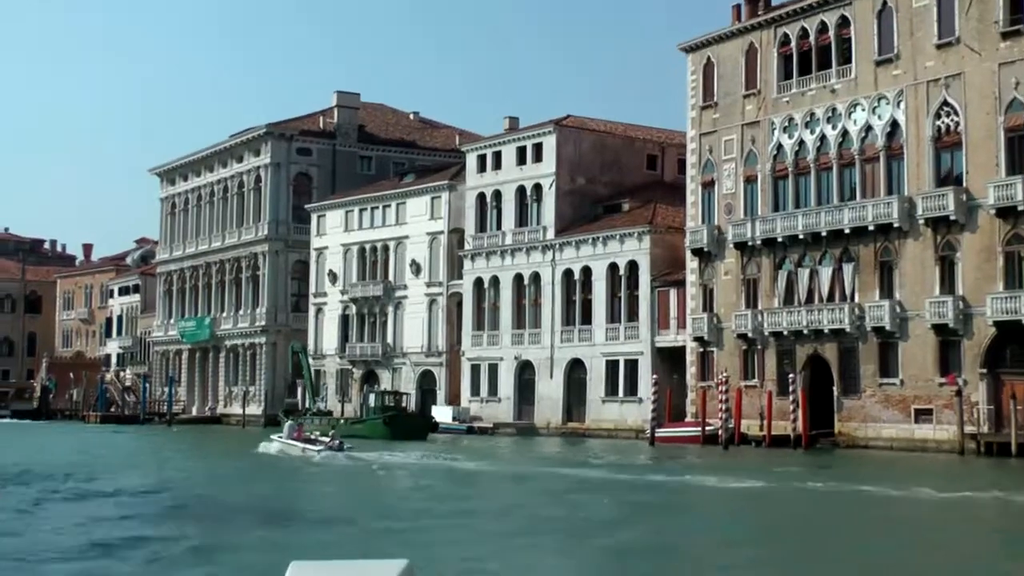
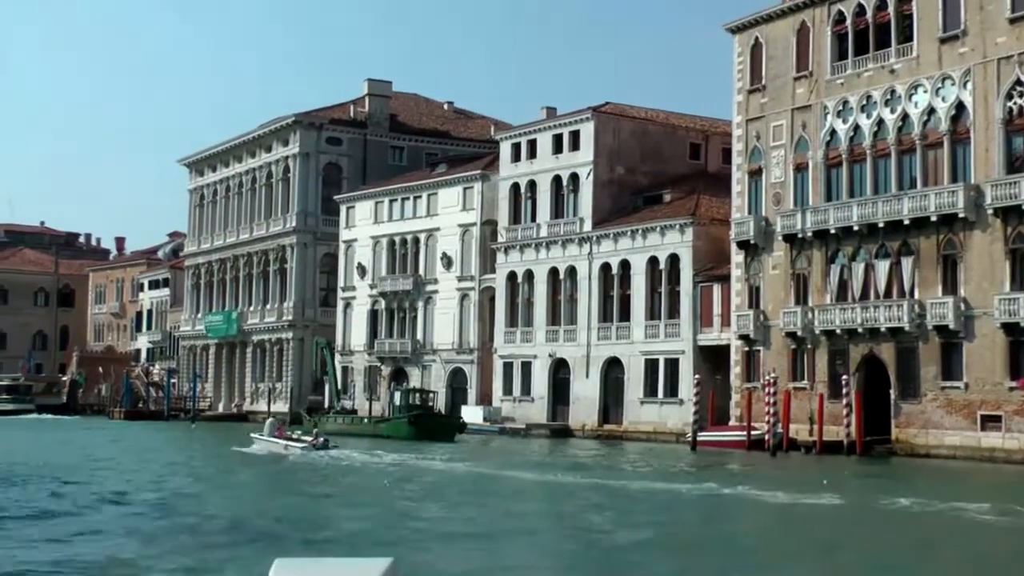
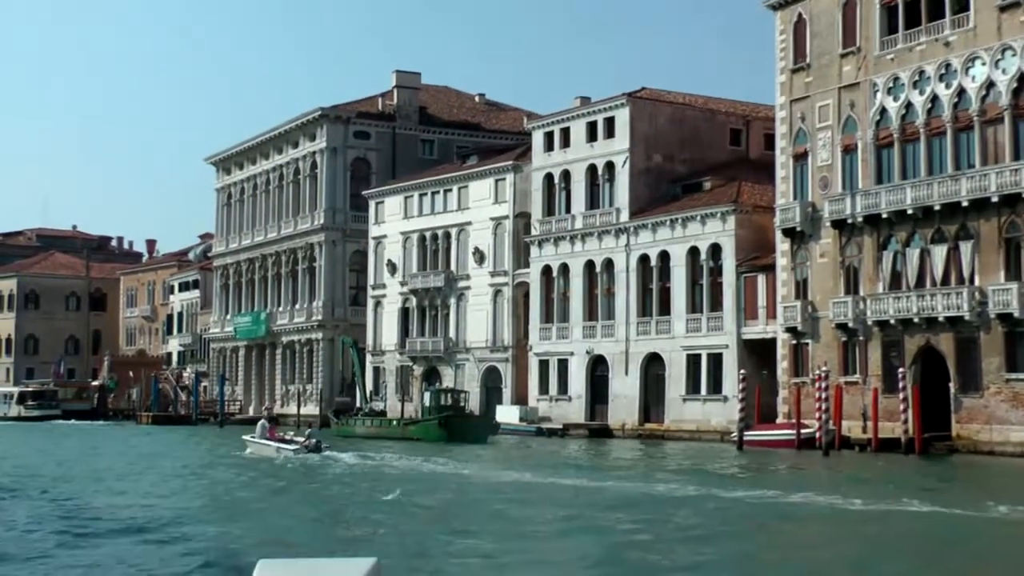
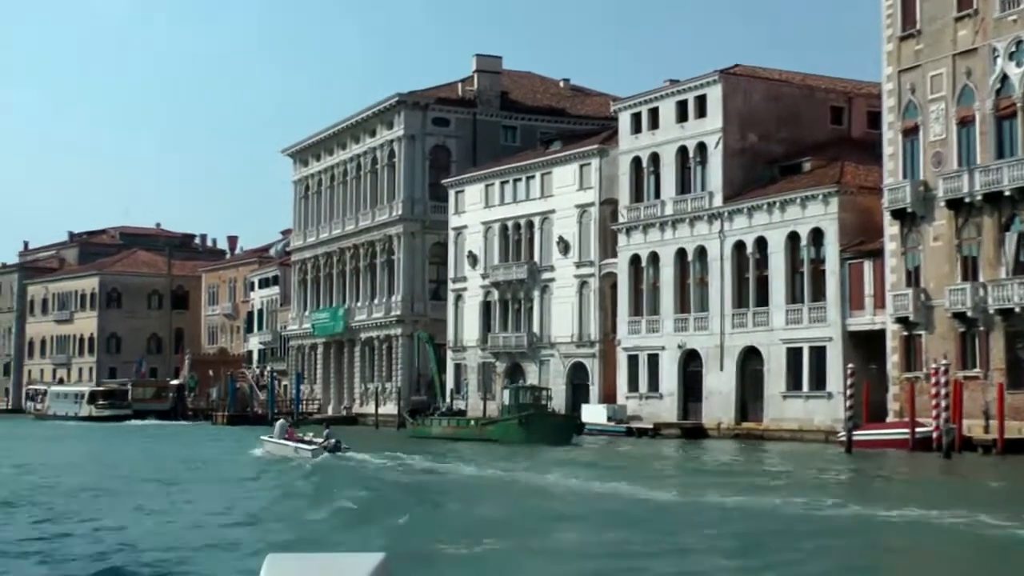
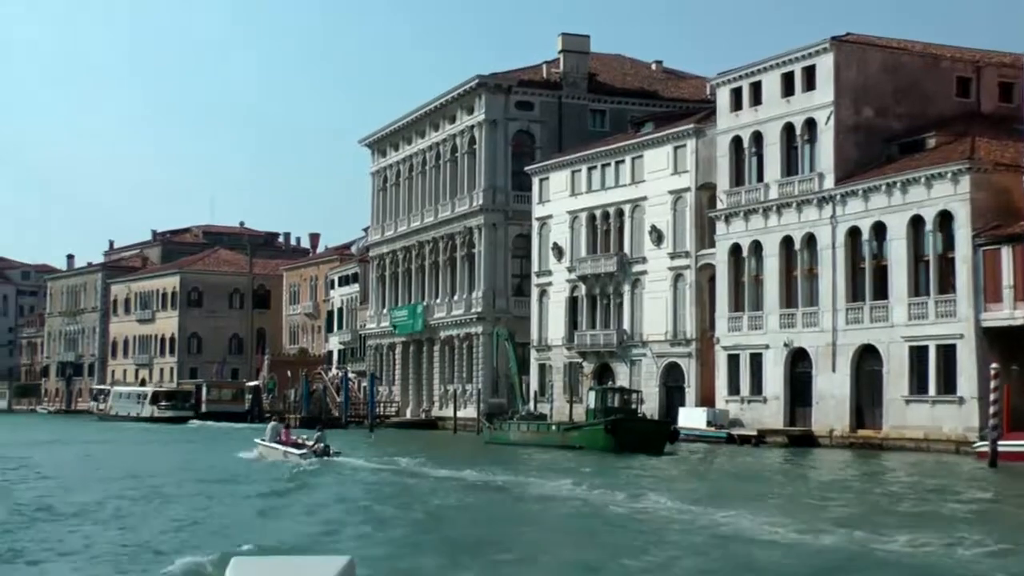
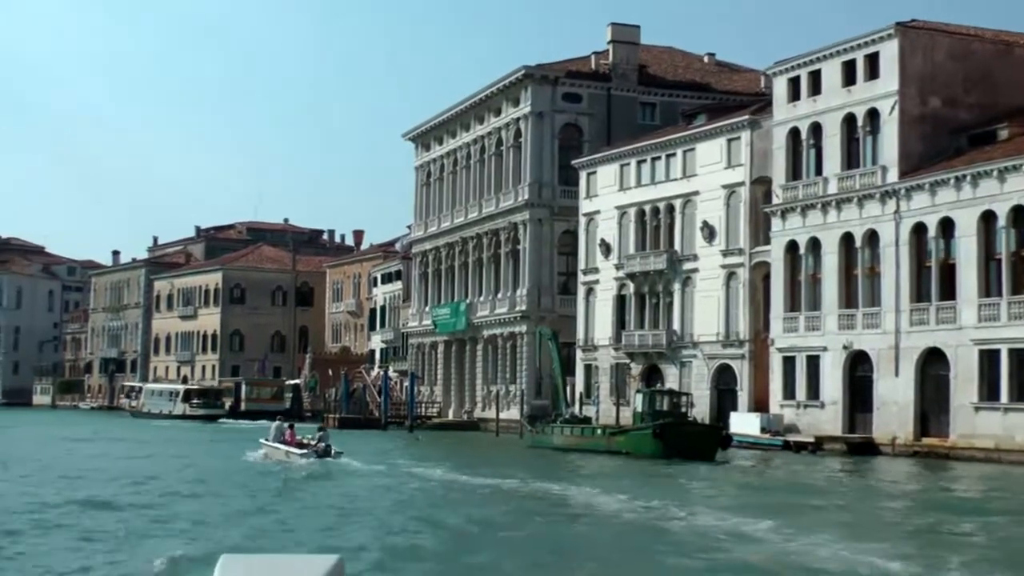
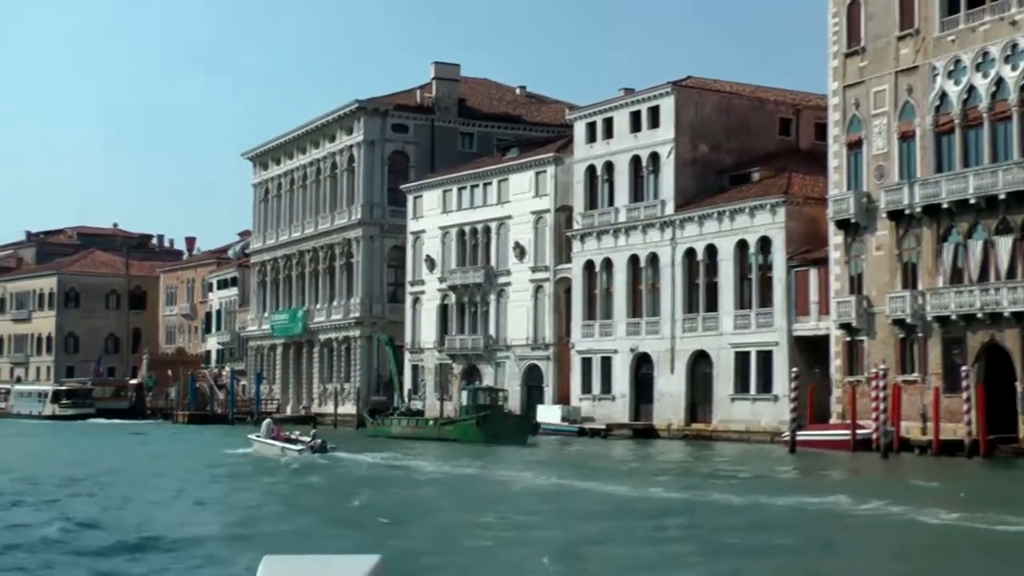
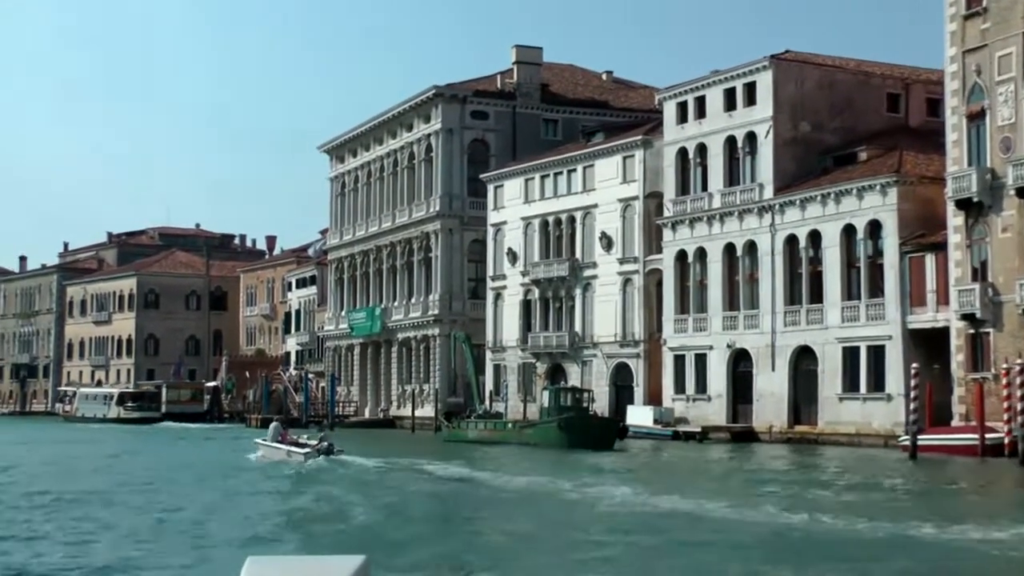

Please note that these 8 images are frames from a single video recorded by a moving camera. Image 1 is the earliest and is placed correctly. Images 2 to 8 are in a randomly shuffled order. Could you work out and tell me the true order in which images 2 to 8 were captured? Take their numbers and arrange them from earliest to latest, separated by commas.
2, 3, 7, 4, 8, 5, 6
